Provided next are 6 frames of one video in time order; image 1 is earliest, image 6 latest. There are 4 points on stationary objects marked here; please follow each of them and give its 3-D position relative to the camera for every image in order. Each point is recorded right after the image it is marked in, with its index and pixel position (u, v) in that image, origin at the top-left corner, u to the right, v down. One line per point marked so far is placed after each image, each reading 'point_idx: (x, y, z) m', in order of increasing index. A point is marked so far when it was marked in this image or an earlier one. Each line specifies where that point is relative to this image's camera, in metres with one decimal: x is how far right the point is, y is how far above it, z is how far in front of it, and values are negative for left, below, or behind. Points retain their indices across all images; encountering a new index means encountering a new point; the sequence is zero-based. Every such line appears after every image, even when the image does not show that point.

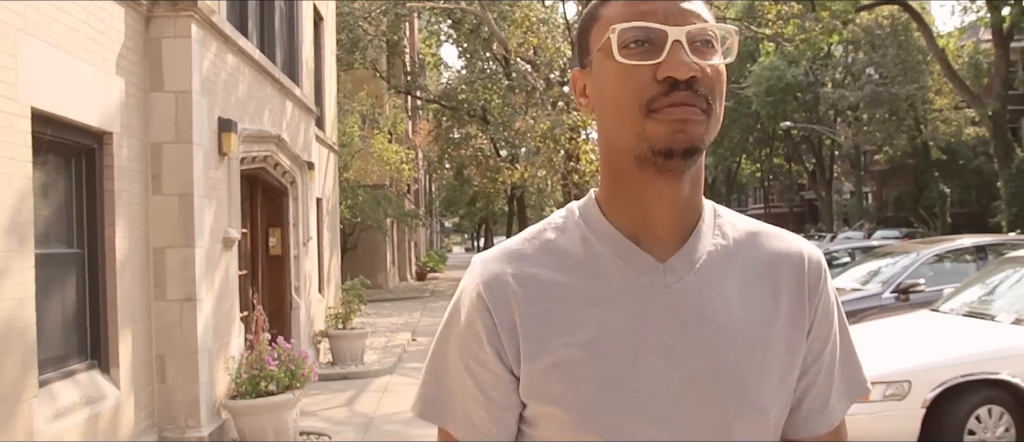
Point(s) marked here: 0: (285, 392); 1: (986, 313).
0: (-1.8, -1.3, +6.9) m
1: (+4.1, -0.8, +7.5) m
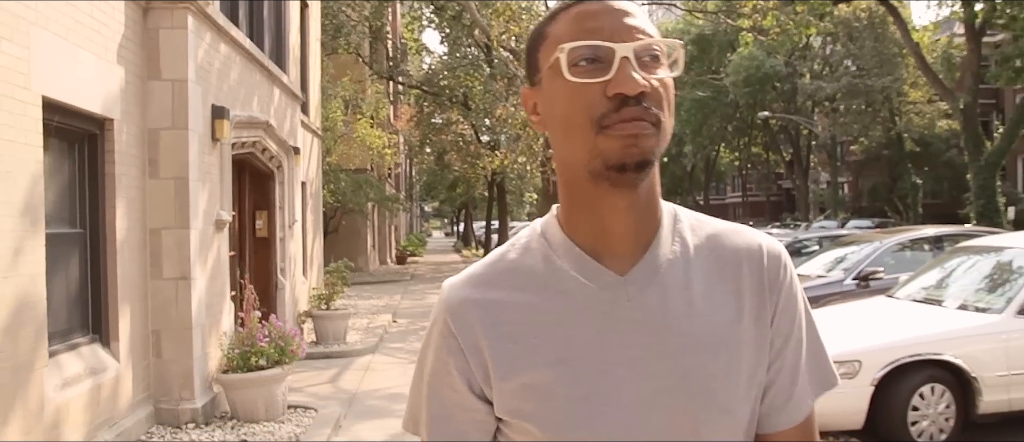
0: (-1.9, -1.2, +7.3) m
1: (+3.9, -0.7, +8.0) m
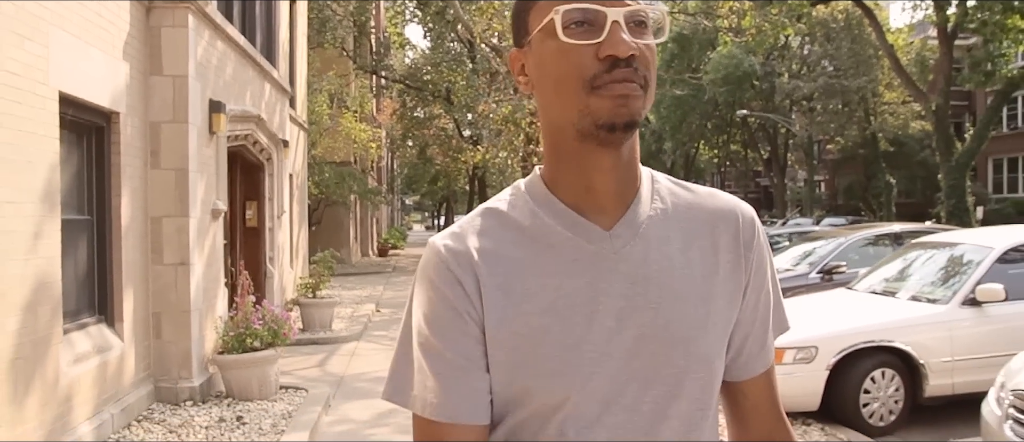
0: (-2.1, -1.1, +7.7) m
1: (+3.7, -0.7, +8.5) m
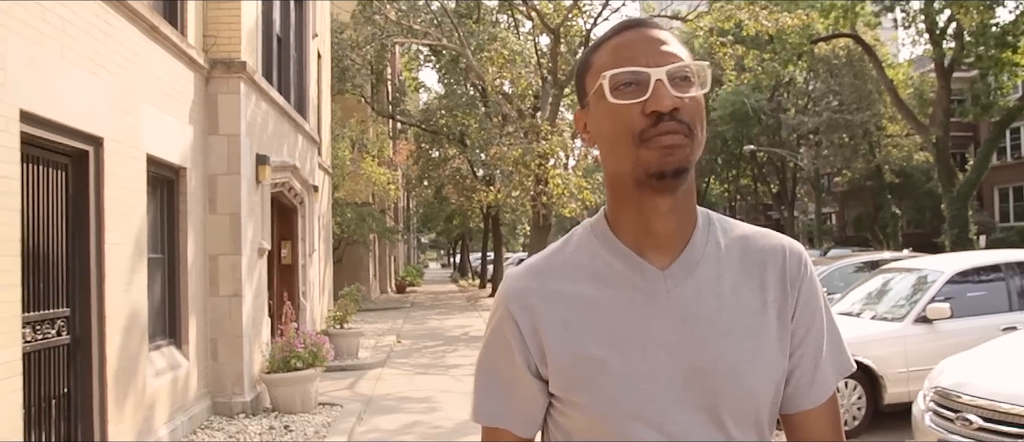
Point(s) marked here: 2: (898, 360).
0: (-2.0, -1.5, +8.9) m
1: (+3.8, -1.0, +9.6) m
2: (+3.7, -1.3, +8.6) m
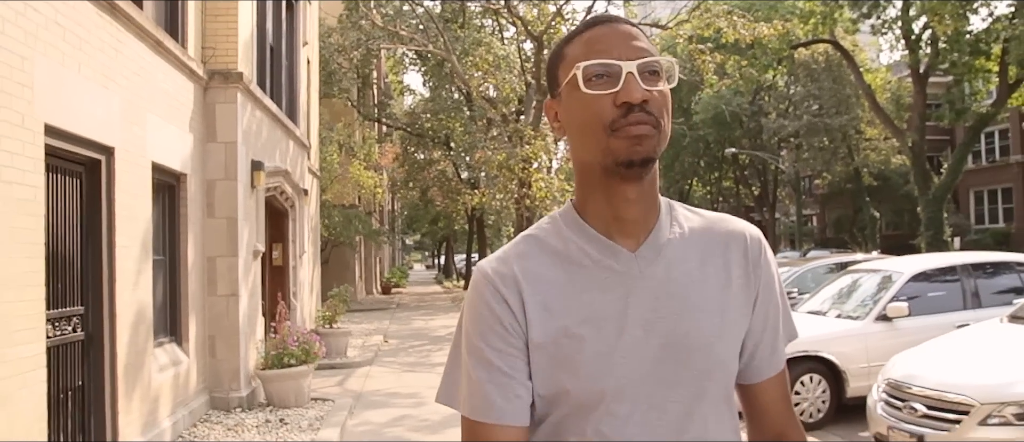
0: (-2.2, -1.5, +9.3) m
1: (+3.6, -1.0, +10.2) m
2: (+3.6, -1.4, +9.2) m
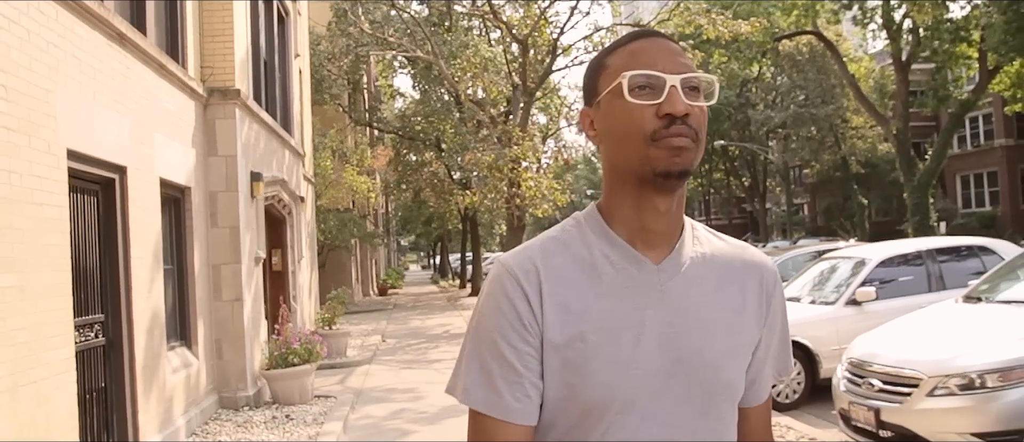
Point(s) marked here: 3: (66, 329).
0: (-2.3, -1.6, +9.8) m
1: (+3.5, -0.9, +10.7) m
2: (+3.5, -1.3, +9.7) m
3: (-2.7, -0.7, +5.4) m
